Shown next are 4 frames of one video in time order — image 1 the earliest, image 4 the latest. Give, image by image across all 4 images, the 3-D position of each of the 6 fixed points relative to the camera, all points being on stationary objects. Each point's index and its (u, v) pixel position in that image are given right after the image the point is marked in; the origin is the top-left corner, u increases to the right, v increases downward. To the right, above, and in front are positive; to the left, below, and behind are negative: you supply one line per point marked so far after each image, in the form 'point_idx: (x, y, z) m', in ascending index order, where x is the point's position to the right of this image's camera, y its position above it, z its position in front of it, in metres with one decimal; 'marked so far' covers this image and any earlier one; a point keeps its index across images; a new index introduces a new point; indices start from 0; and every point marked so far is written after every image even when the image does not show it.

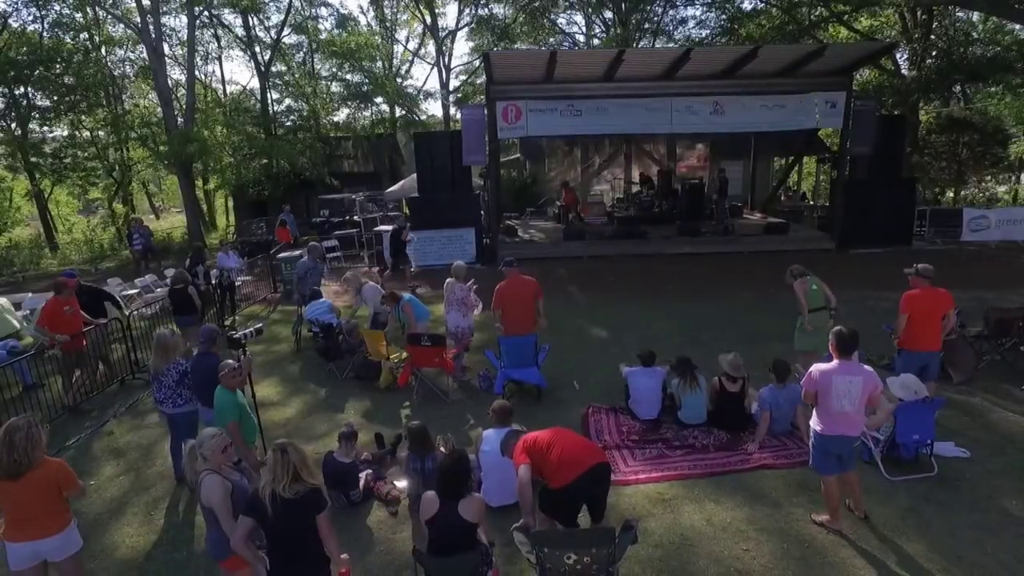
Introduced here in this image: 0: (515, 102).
0: (+0.1, +4.0, +14.8) m
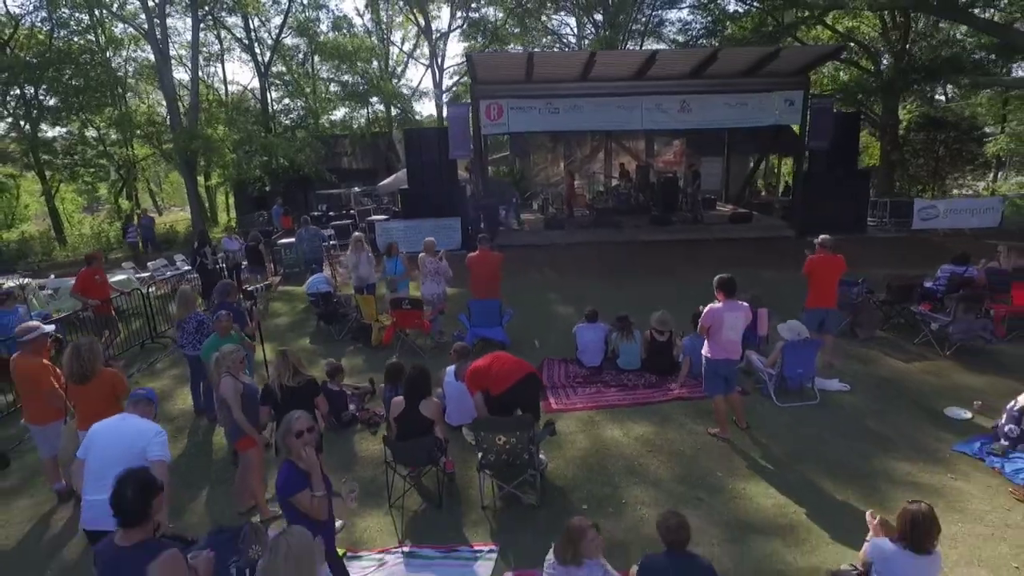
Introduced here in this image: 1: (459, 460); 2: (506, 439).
0: (-0.3, +4.3, +16.0) m
1: (-0.4, -1.4, +5.7) m
2: (0.0, -1.0, +4.8) m
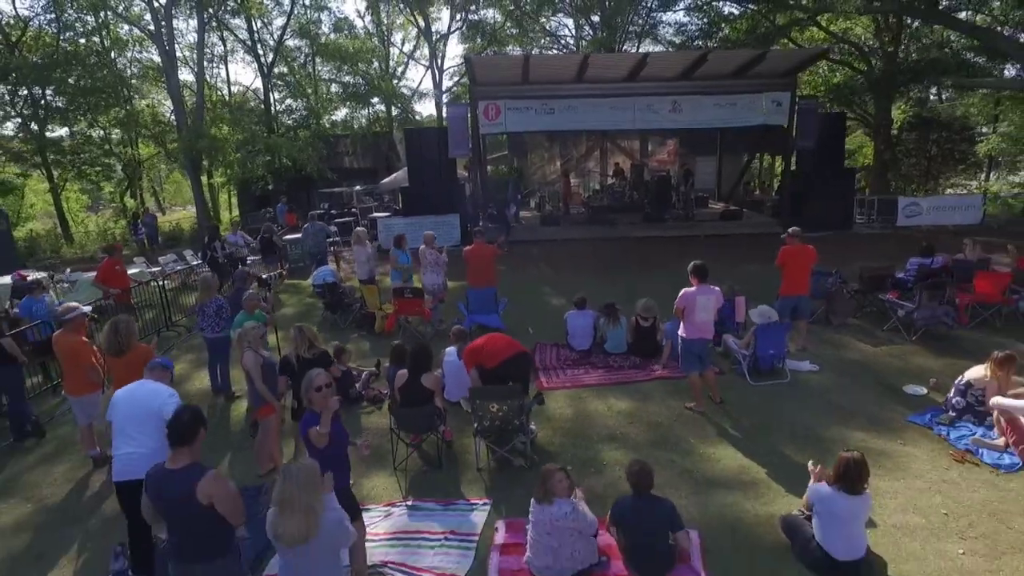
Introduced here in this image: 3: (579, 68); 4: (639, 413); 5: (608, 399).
0: (-0.4, +4.5, +16.6) m
1: (-0.5, -1.3, +6.3) m
2: (-0.1, -0.9, +5.4) m
3: (+1.5, +5.0, +15.8) m
4: (+1.2, -1.2, +6.4) m
5: (+1.0, -1.1, +6.8) m
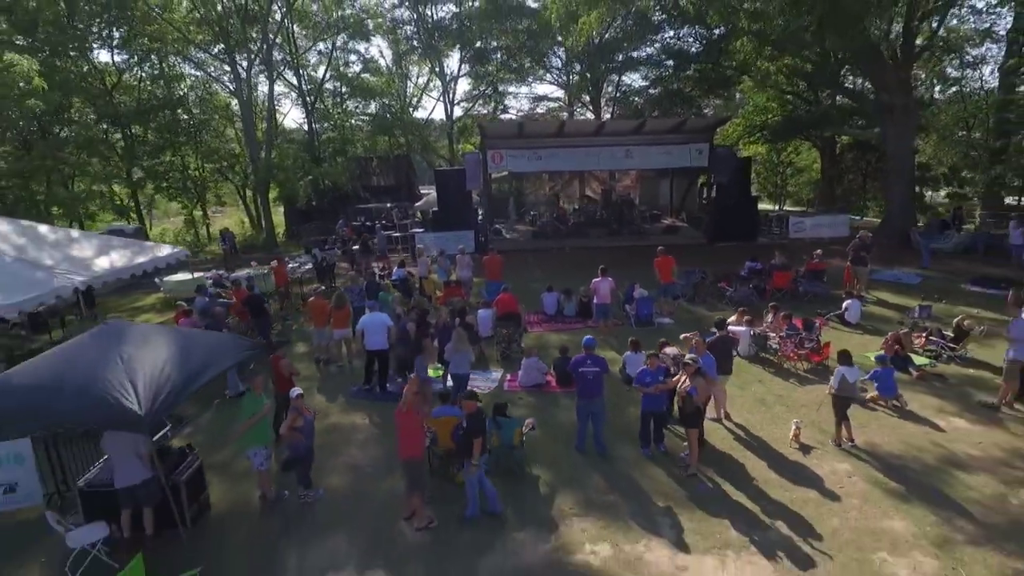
0: (-0.4, +4.6, +23.2) m
1: (-0.5, -1.1, +13.0) m
2: (-0.1, -0.7, +12.0) m
3: (+1.5, +5.2, +22.5) m
4: (+1.2, -1.0, +13.1) m
5: (+1.0, -0.9, +13.5) m
